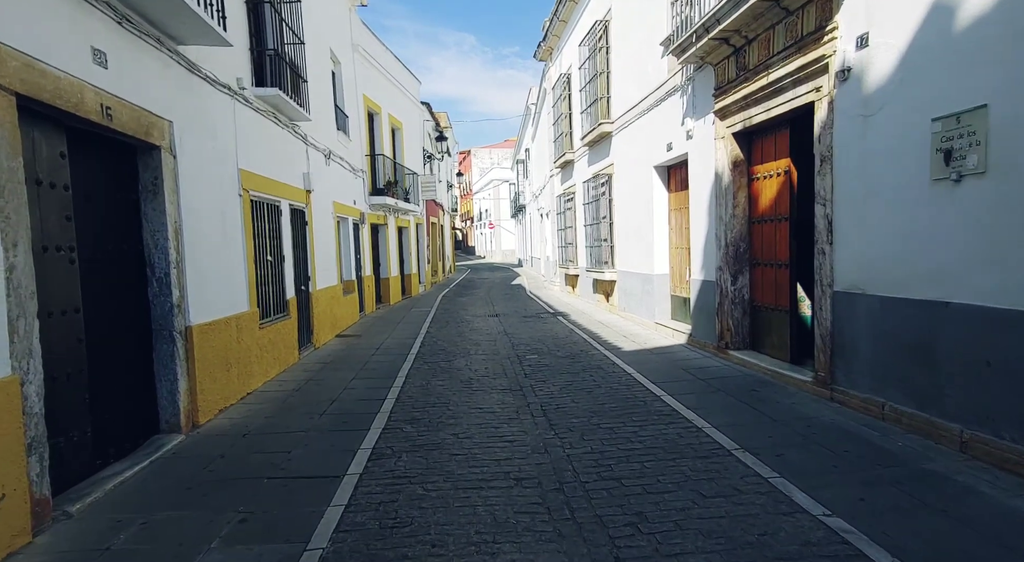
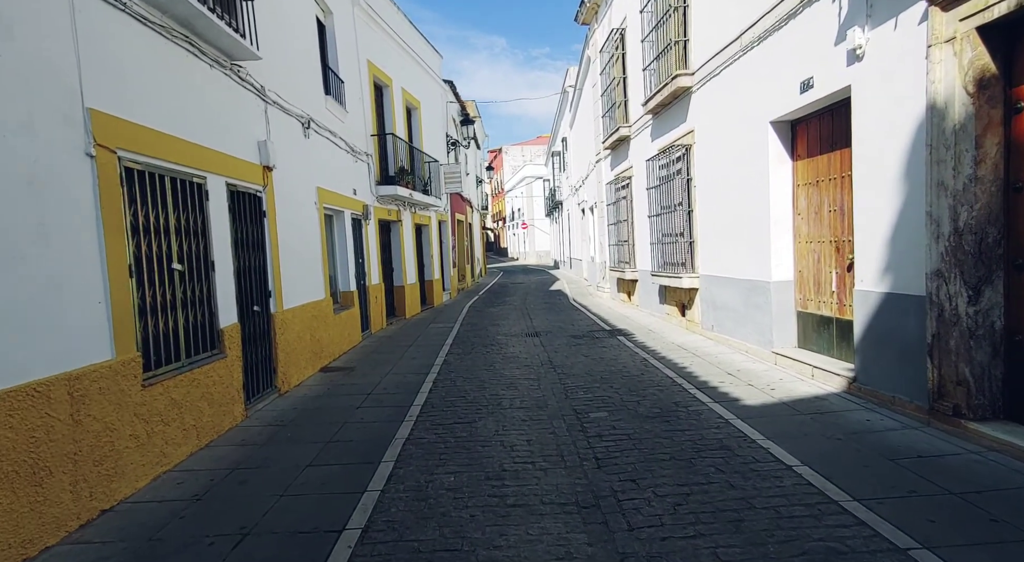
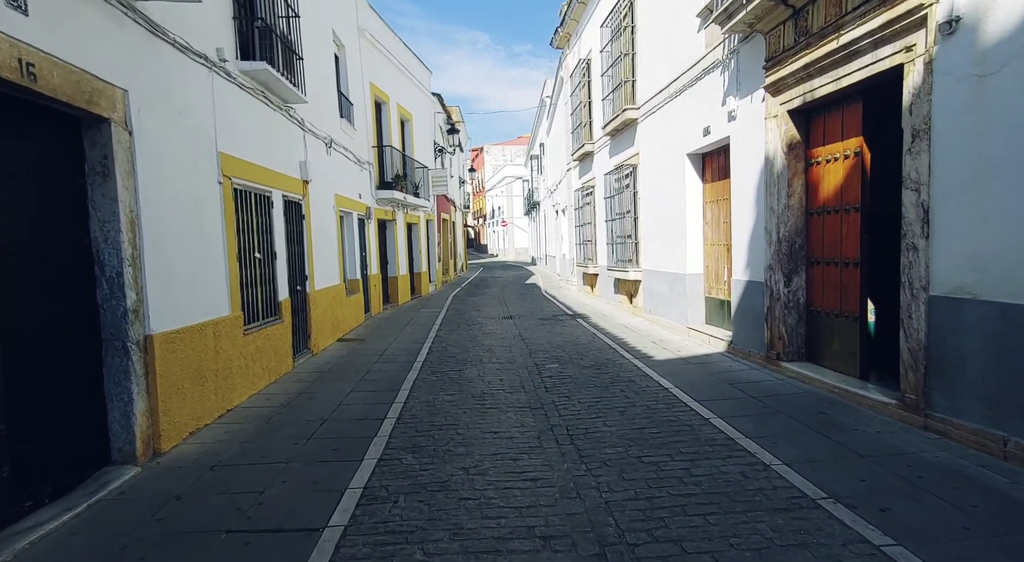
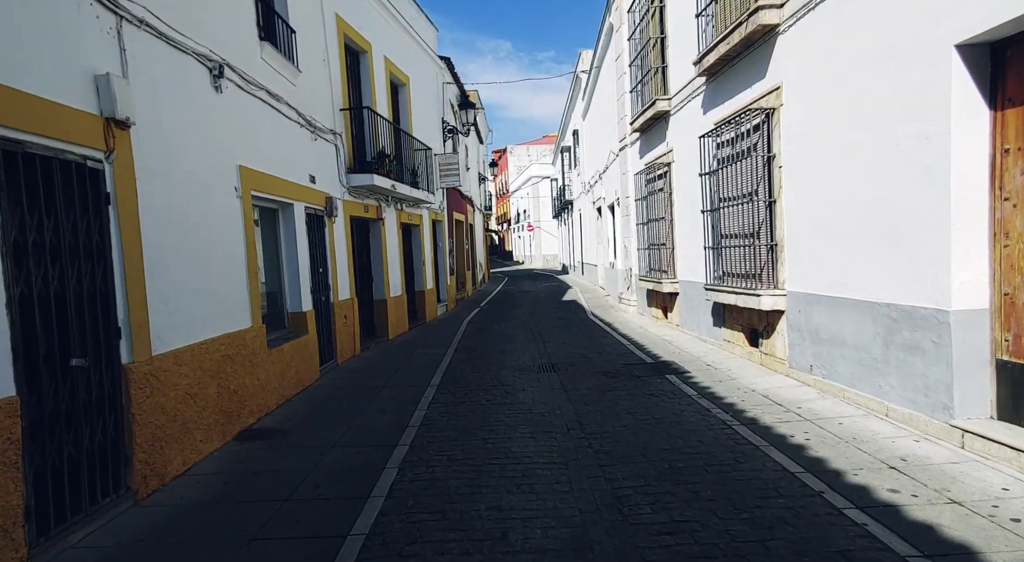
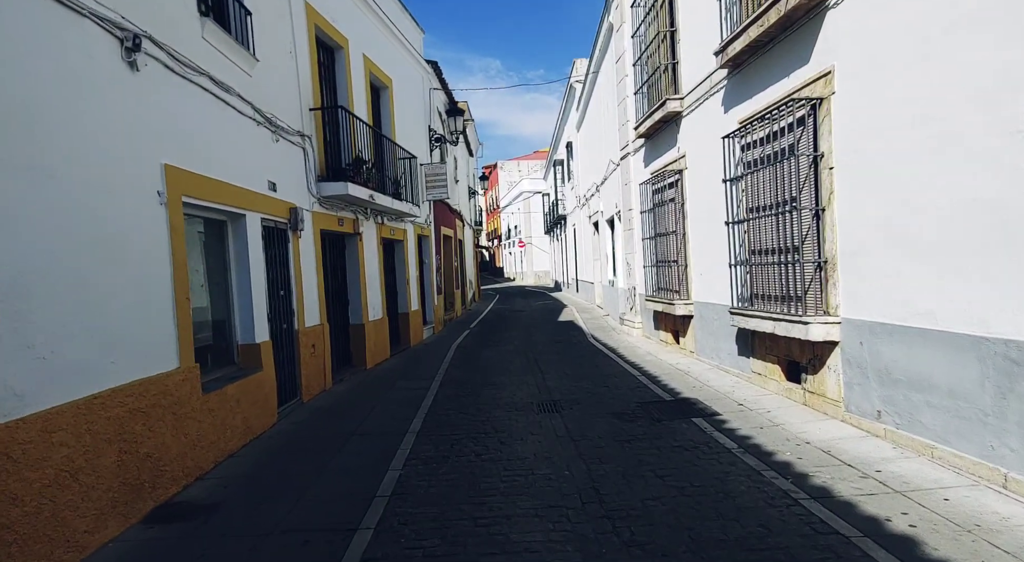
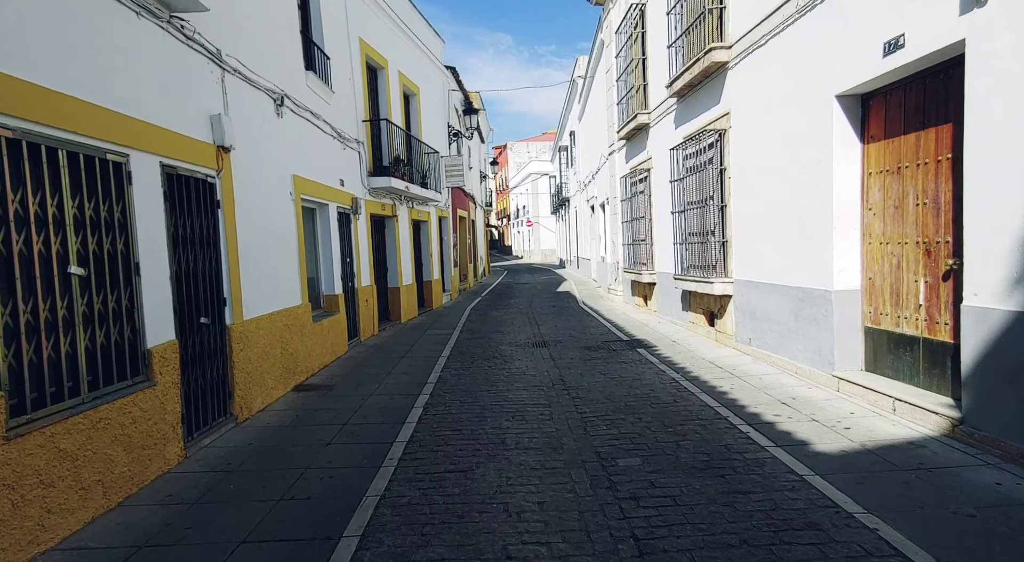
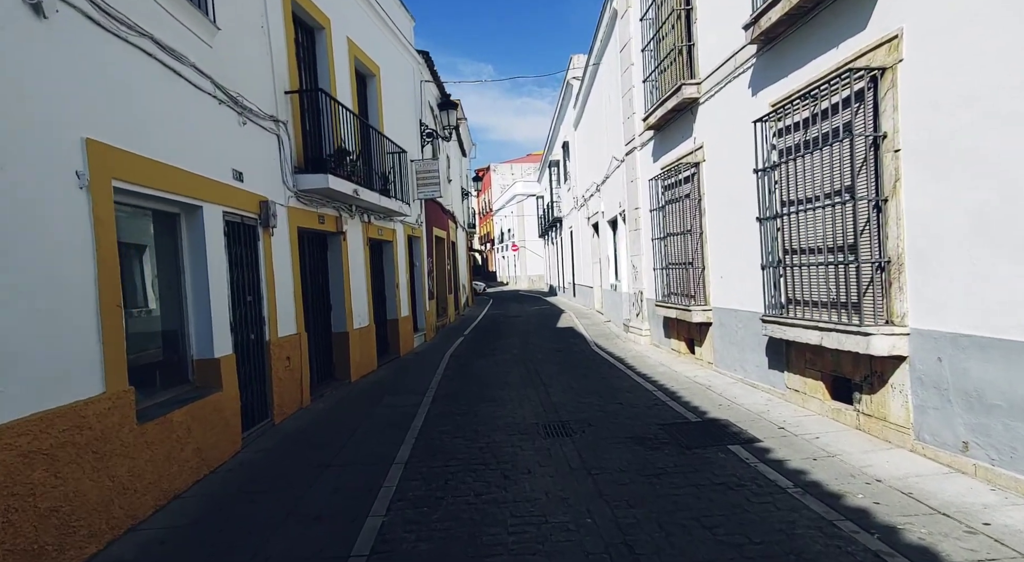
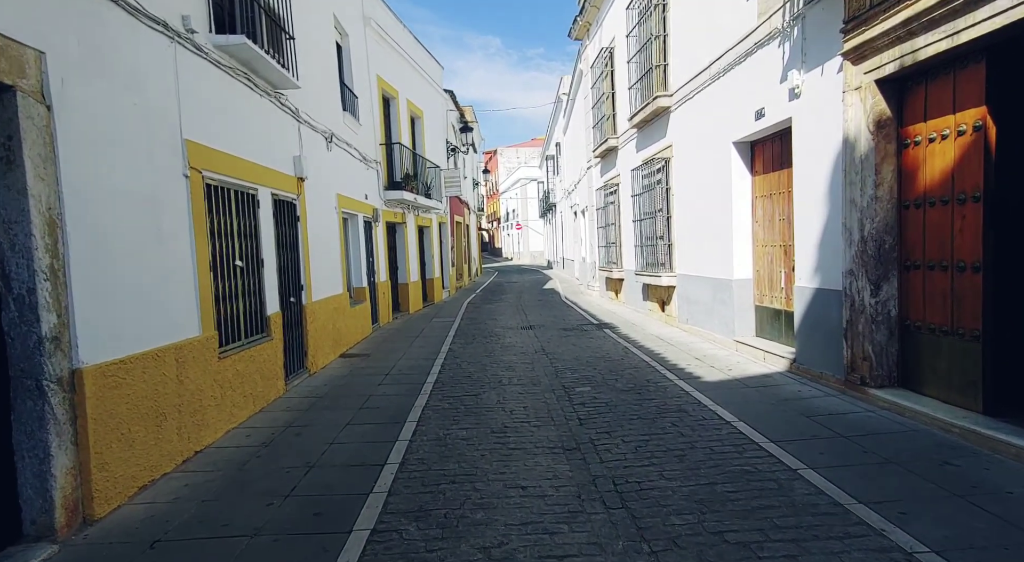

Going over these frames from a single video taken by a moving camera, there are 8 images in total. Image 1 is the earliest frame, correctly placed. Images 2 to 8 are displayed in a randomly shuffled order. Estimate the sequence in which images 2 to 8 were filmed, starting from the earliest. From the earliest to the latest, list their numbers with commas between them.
3, 8, 2, 6, 4, 5, 7
